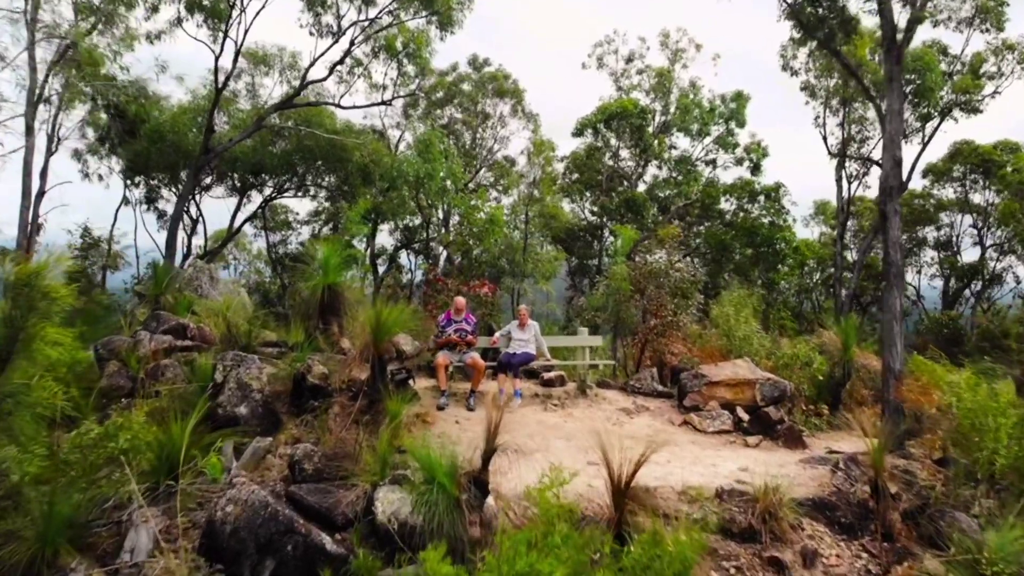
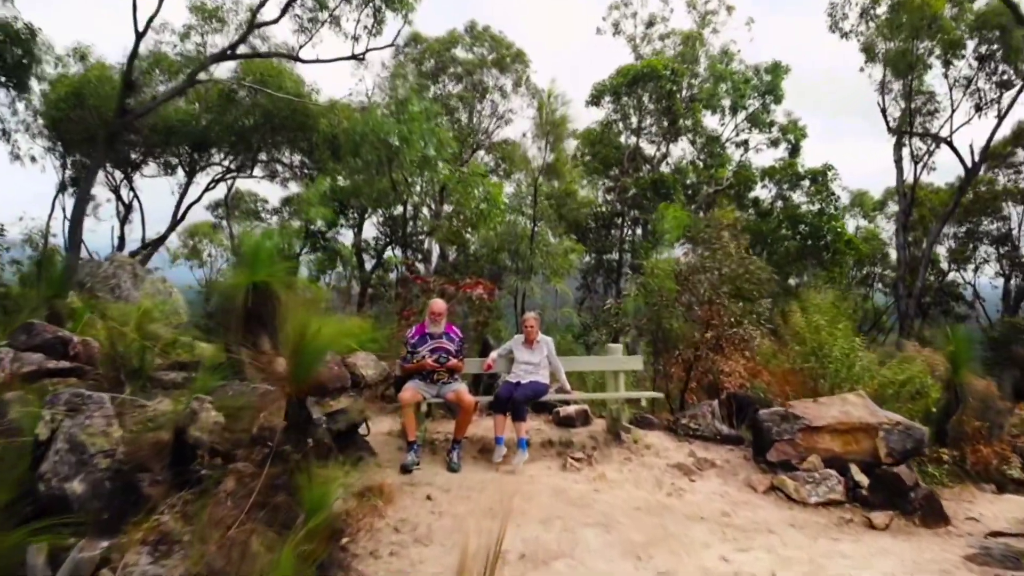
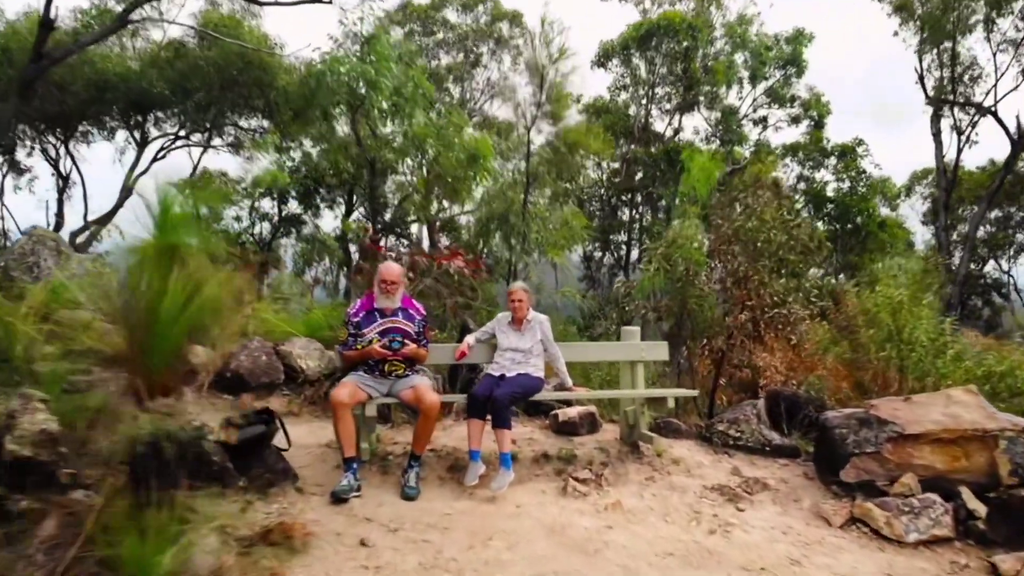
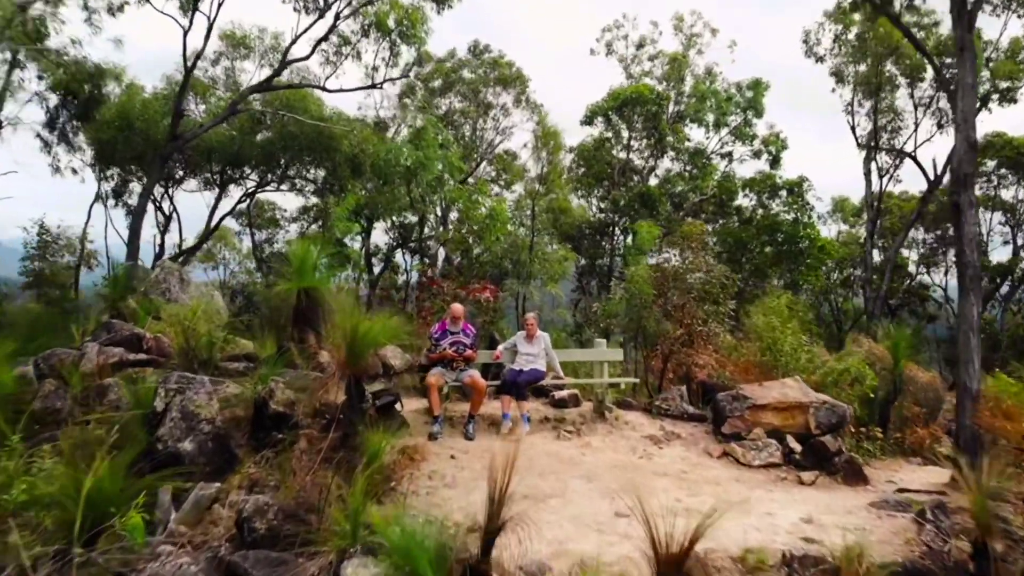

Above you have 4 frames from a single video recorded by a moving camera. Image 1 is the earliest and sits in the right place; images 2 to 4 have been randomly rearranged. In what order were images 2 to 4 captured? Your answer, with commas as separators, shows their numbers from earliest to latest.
4, 2, 3
